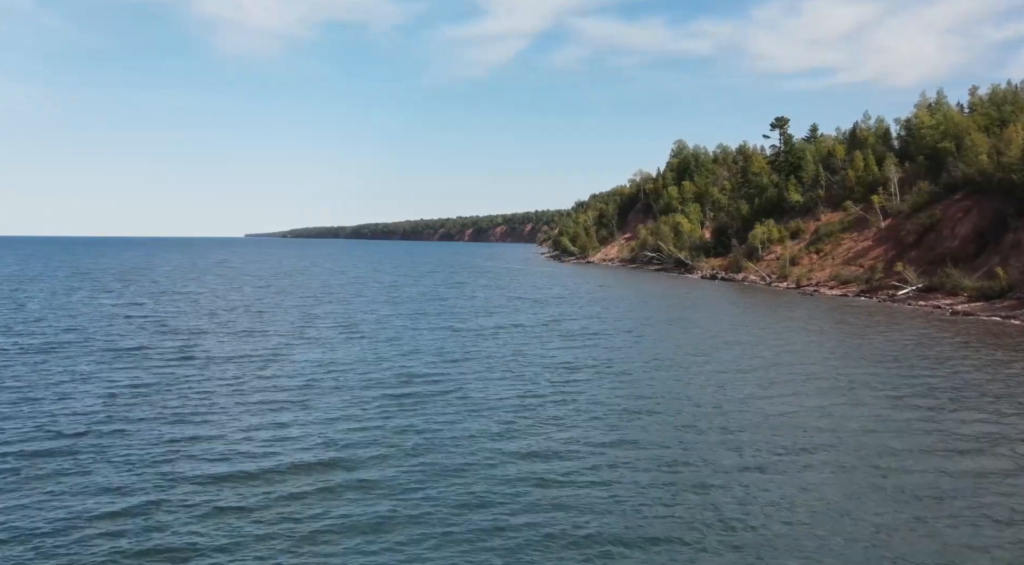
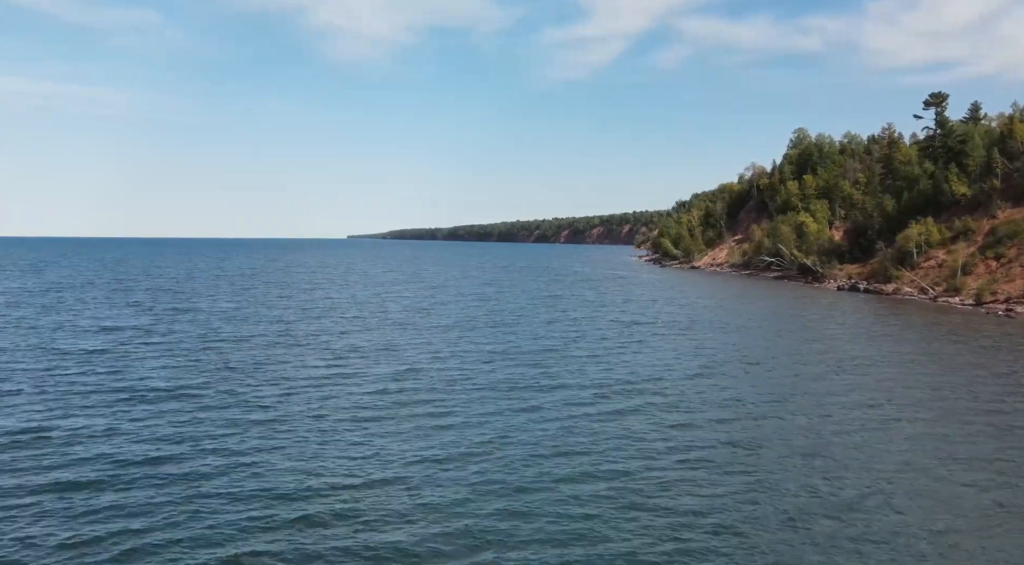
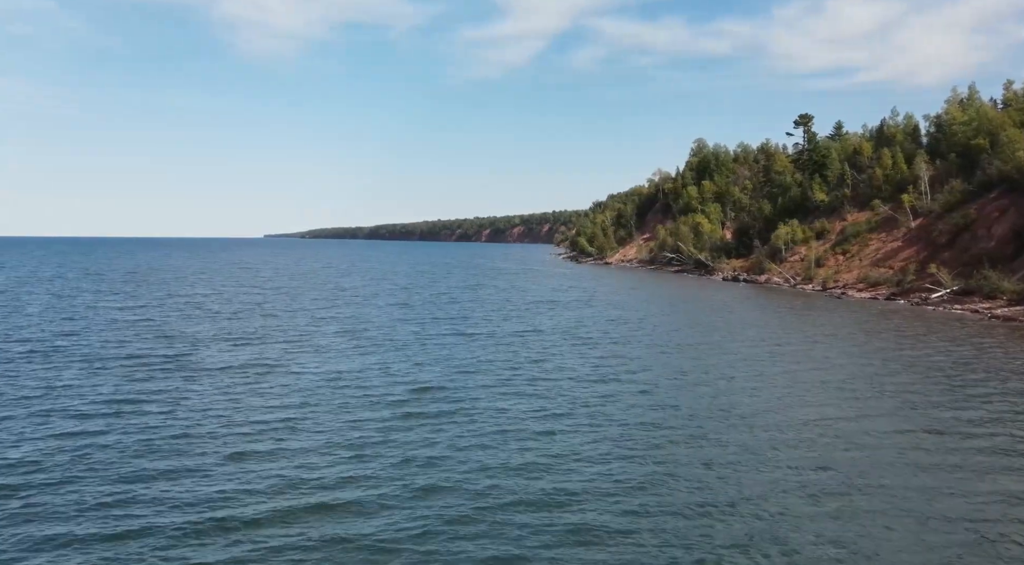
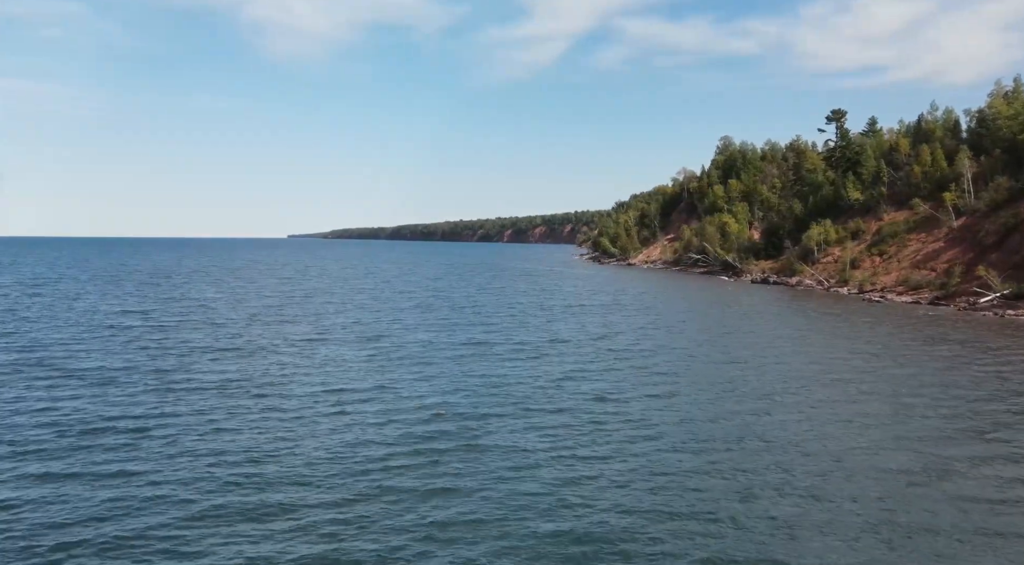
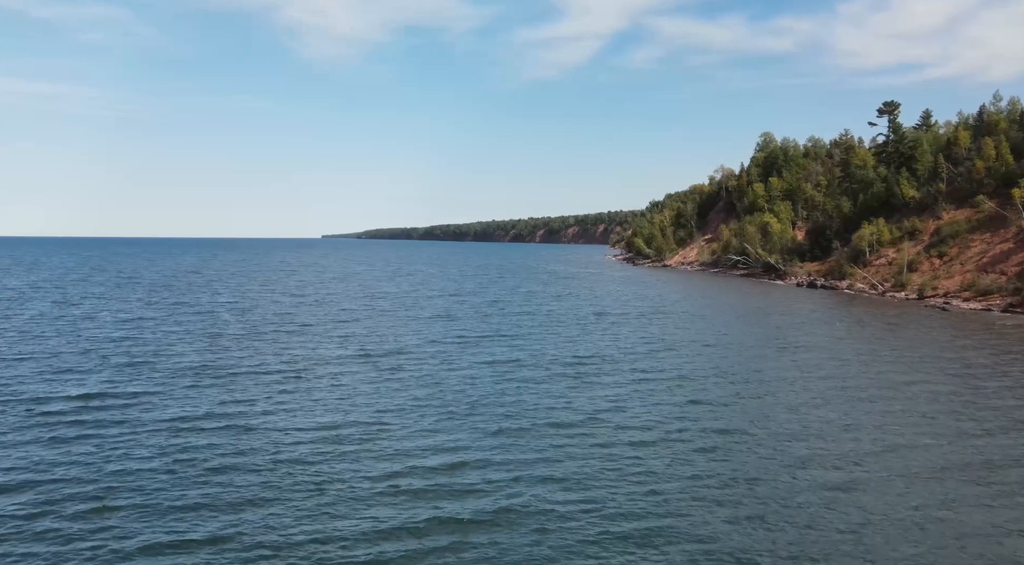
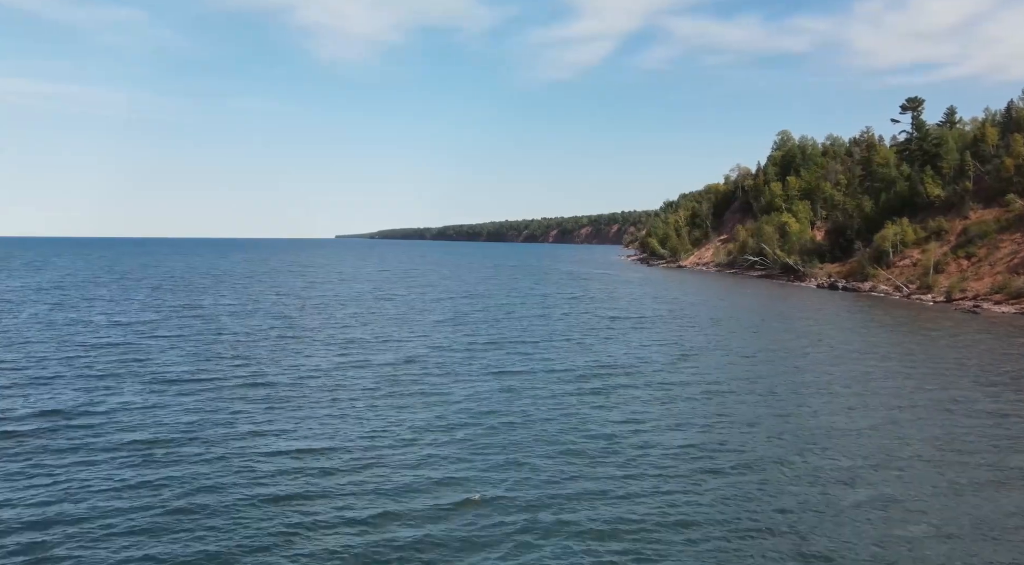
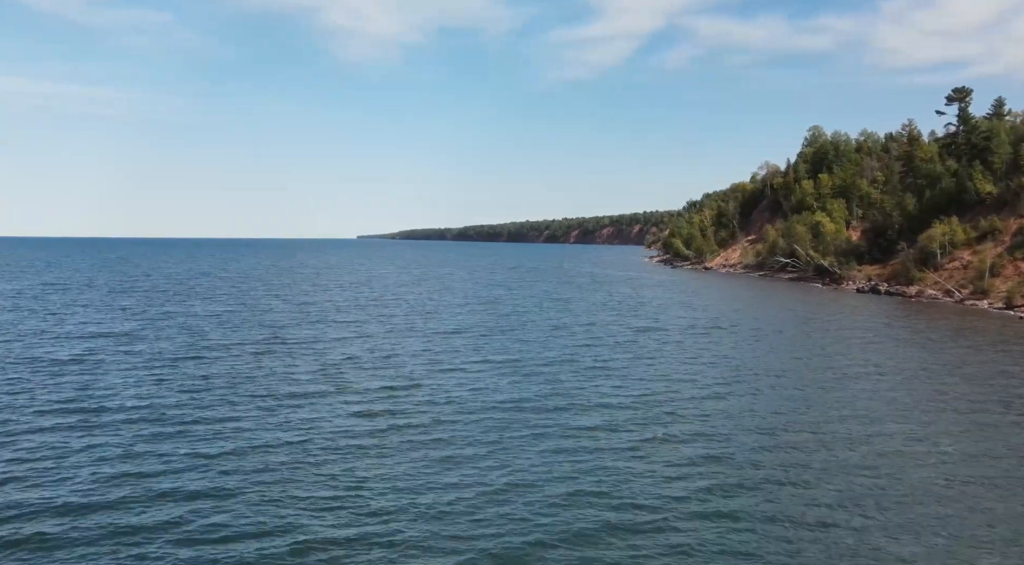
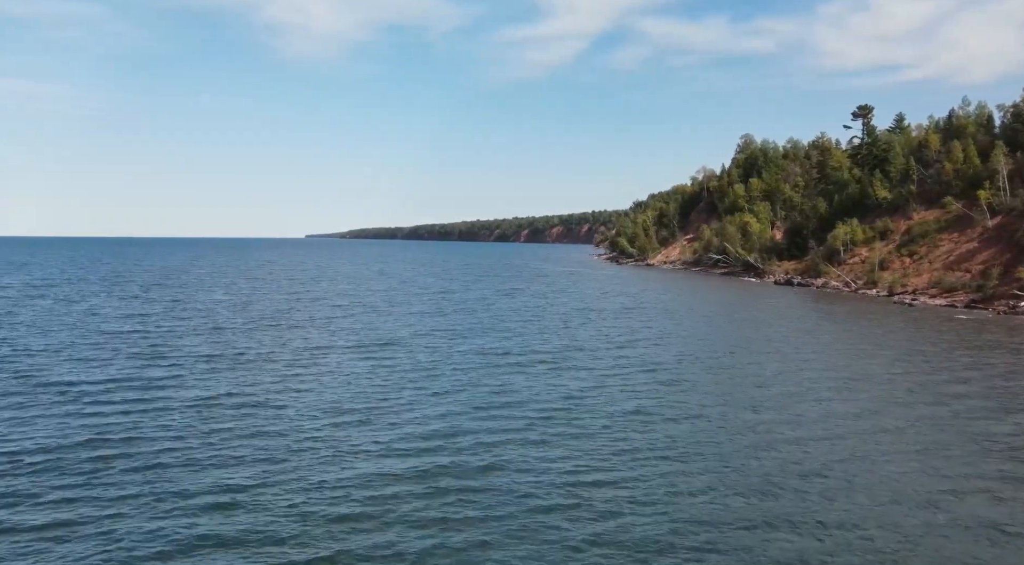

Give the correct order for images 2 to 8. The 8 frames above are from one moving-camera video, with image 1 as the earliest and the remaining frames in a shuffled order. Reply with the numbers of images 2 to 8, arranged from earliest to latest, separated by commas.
3, 4, 8, 5, 6, 2, 7
